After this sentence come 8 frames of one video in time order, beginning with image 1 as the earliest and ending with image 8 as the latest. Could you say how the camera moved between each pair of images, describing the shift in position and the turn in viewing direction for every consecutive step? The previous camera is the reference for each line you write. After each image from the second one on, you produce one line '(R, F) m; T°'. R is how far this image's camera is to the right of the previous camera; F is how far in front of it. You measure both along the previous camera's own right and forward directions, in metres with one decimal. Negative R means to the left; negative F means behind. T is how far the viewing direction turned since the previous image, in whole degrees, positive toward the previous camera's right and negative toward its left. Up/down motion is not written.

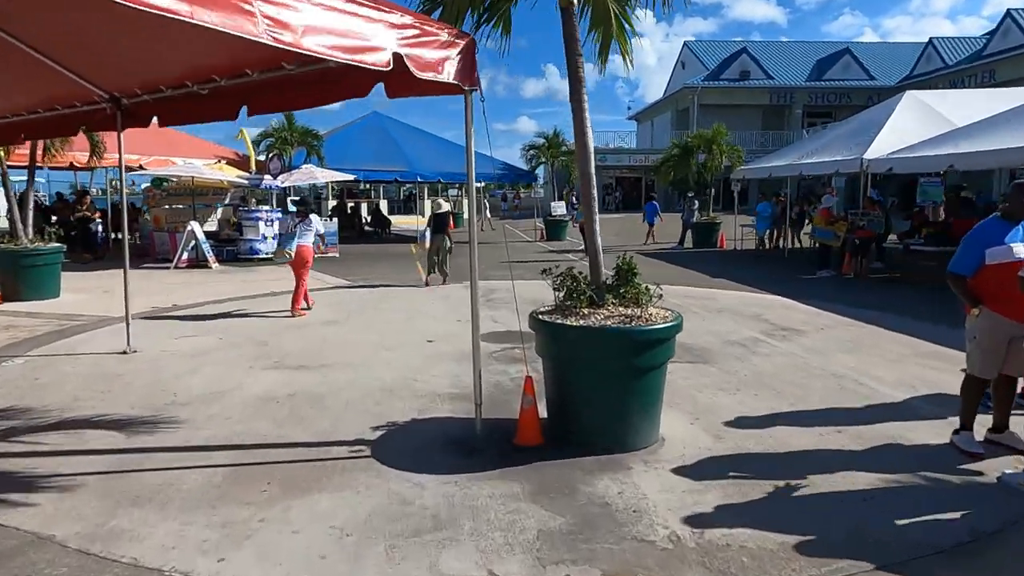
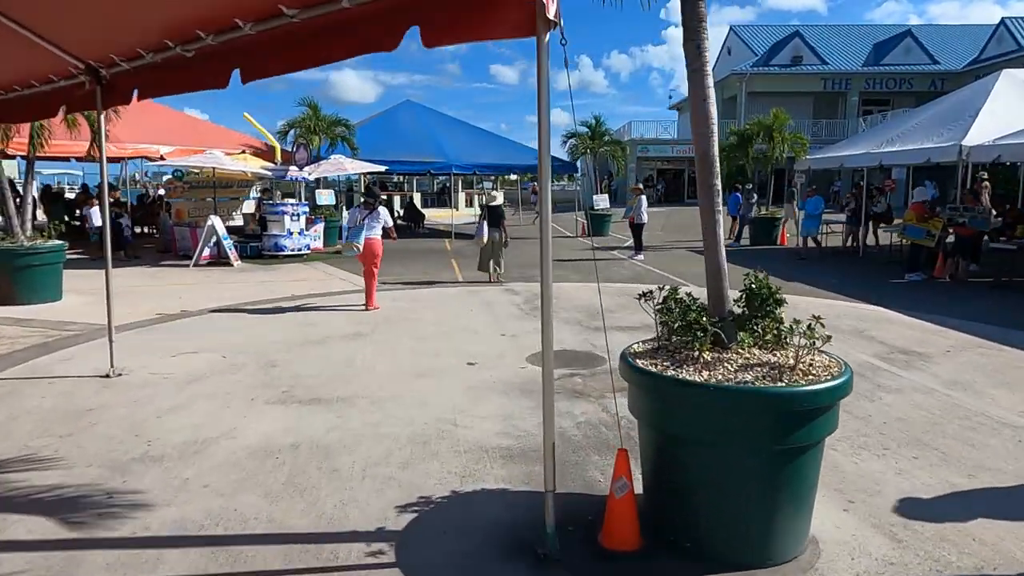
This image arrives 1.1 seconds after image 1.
(-0.3, +1.5) m; -3°
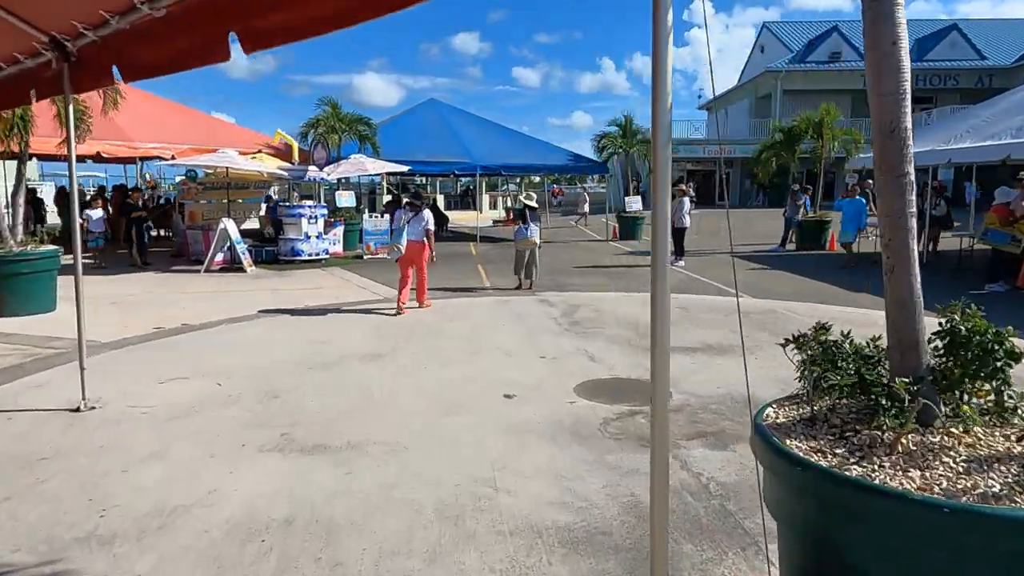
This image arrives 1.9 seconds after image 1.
(-0.2, +1.2) m; -2°
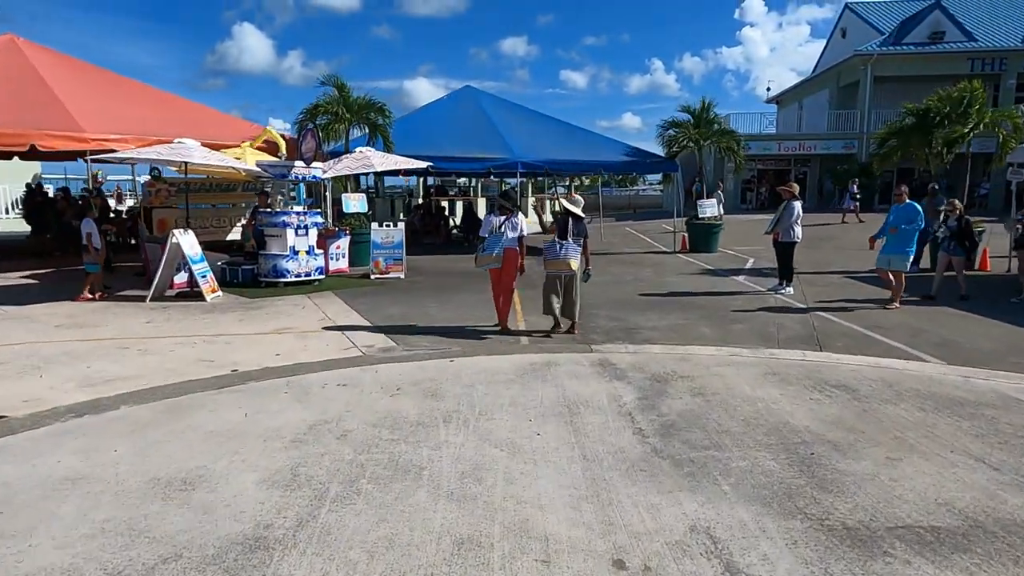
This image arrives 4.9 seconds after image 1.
(0.0, +4.1) m; -4°
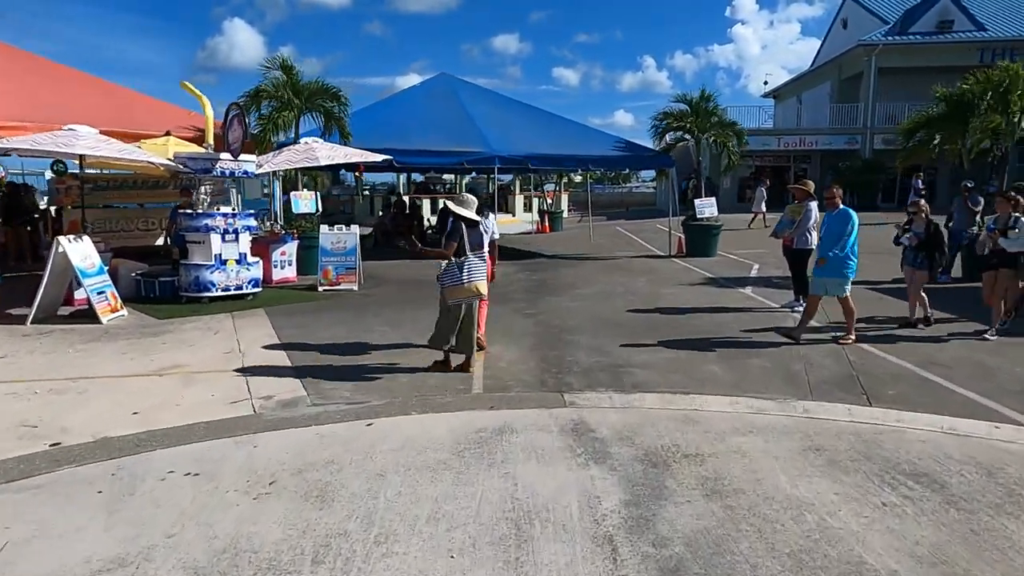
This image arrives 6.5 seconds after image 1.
(+0.4, +2.0) m; +1°
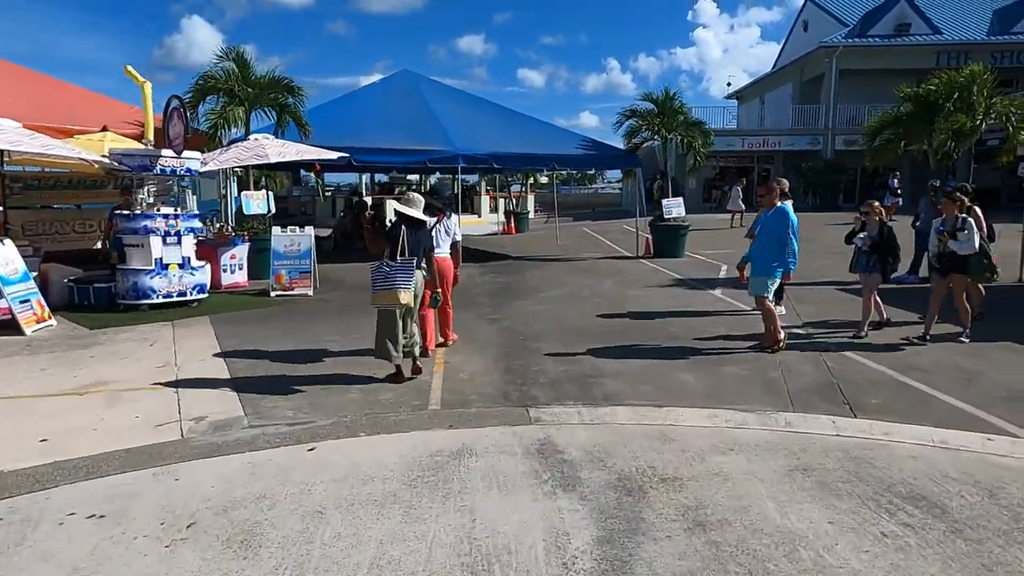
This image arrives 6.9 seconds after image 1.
(+0.1, +0.5) m; +3°
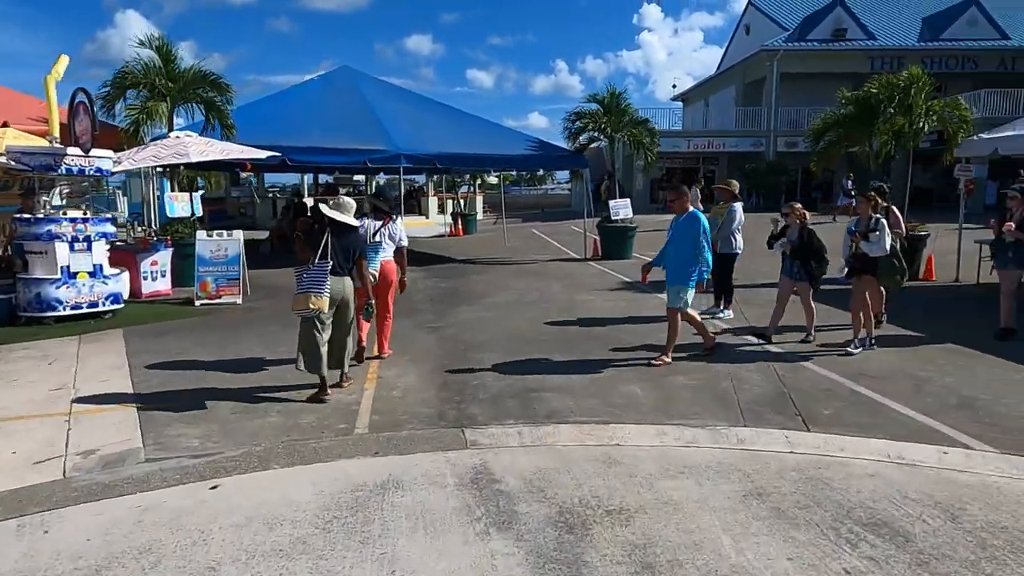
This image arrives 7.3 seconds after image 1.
(+0.1, +0.5) m; +4°
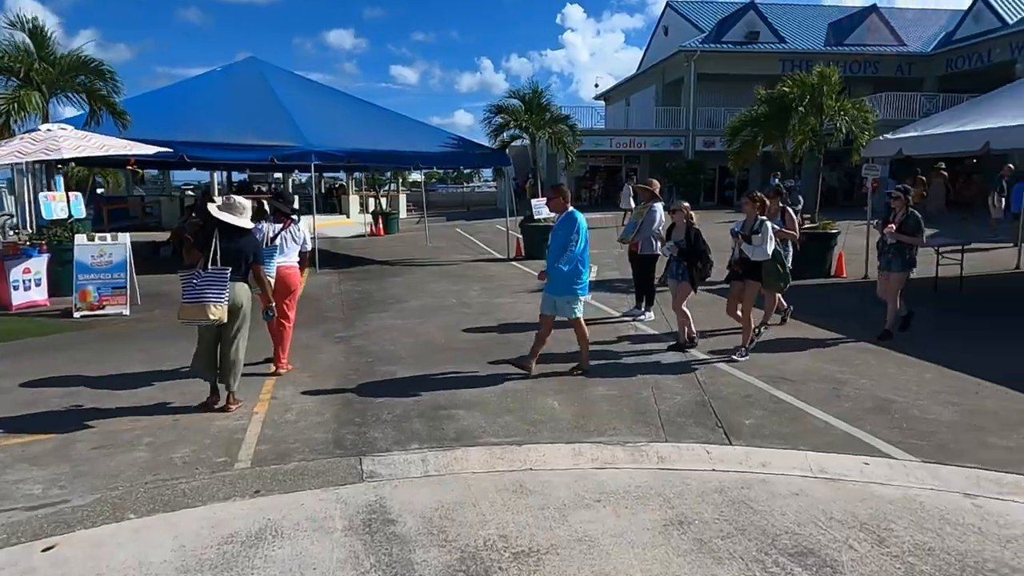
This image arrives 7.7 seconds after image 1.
(+0.2, +0.5) m; +6°
